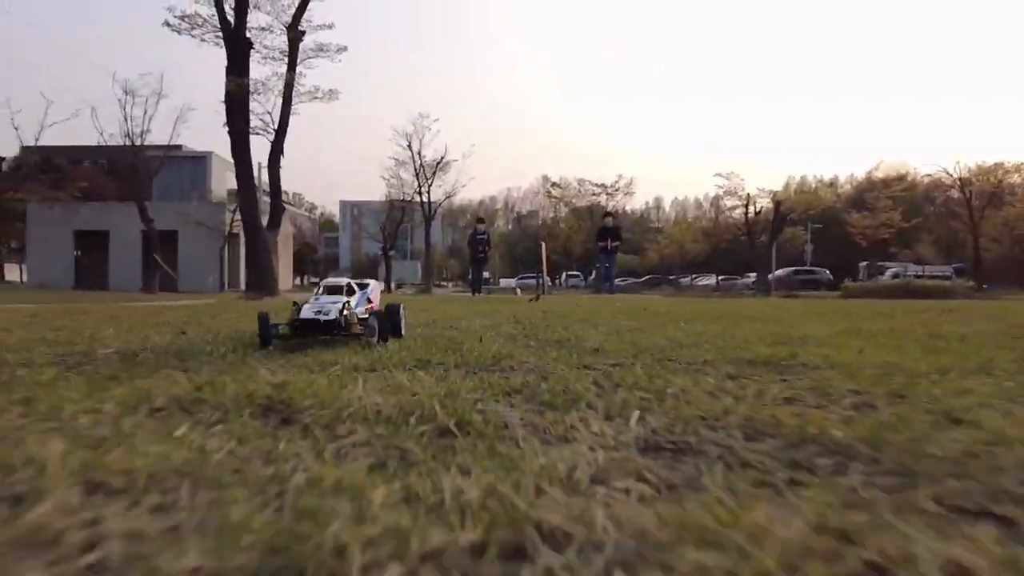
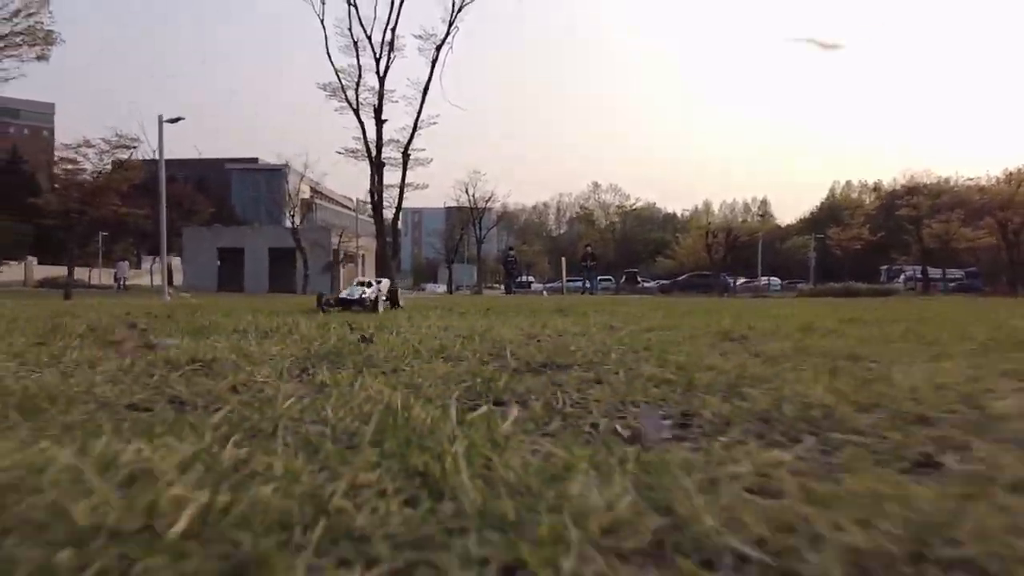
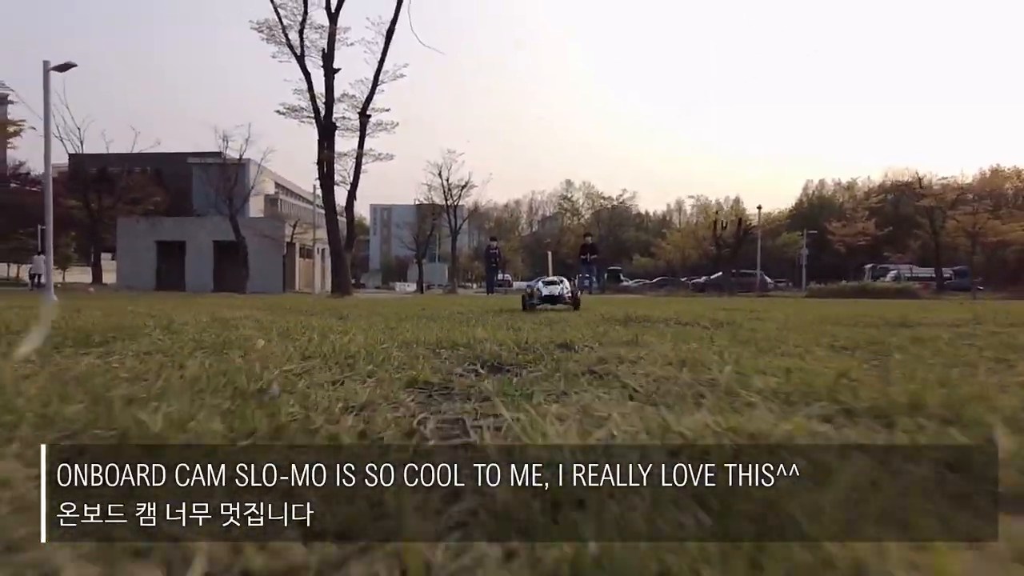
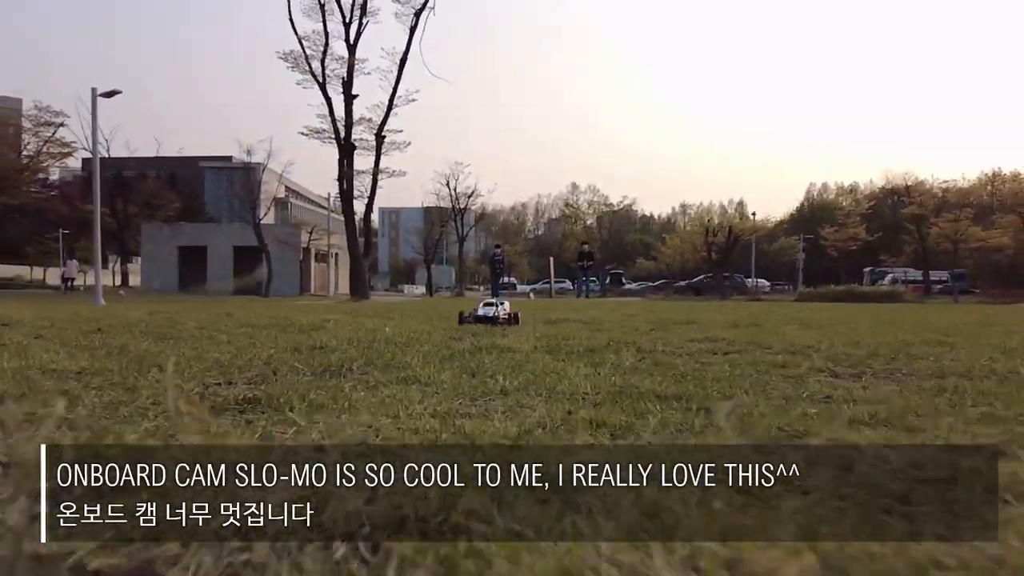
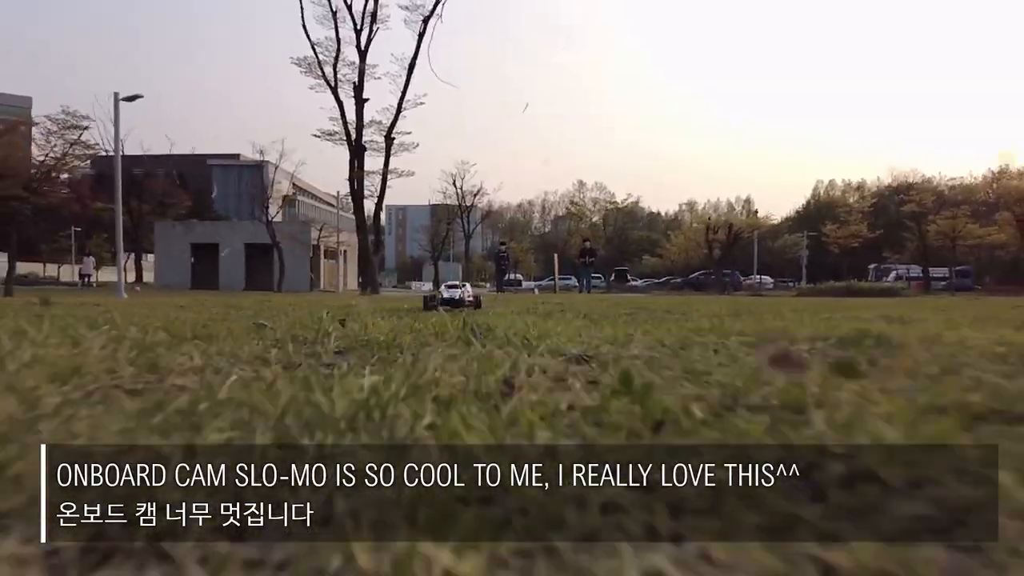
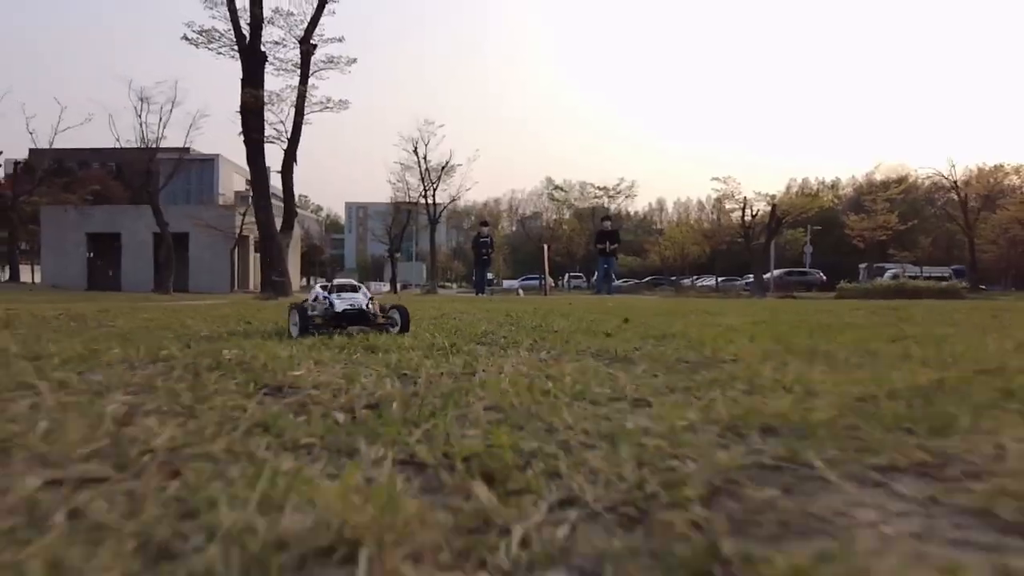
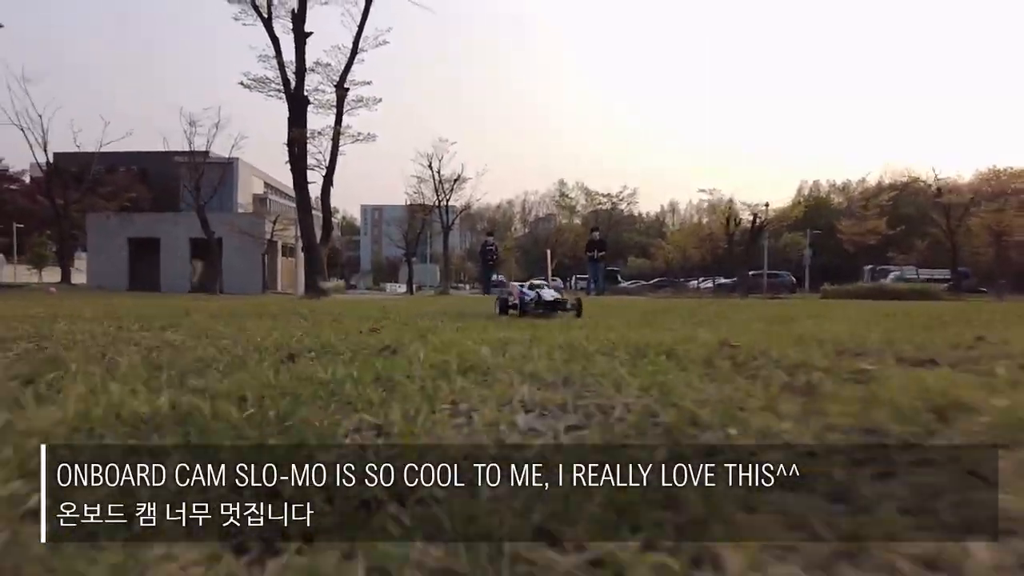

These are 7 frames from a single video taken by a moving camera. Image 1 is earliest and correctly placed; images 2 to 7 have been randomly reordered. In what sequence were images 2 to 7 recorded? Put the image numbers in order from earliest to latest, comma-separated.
6, 7, 3, 4, 5, 2
